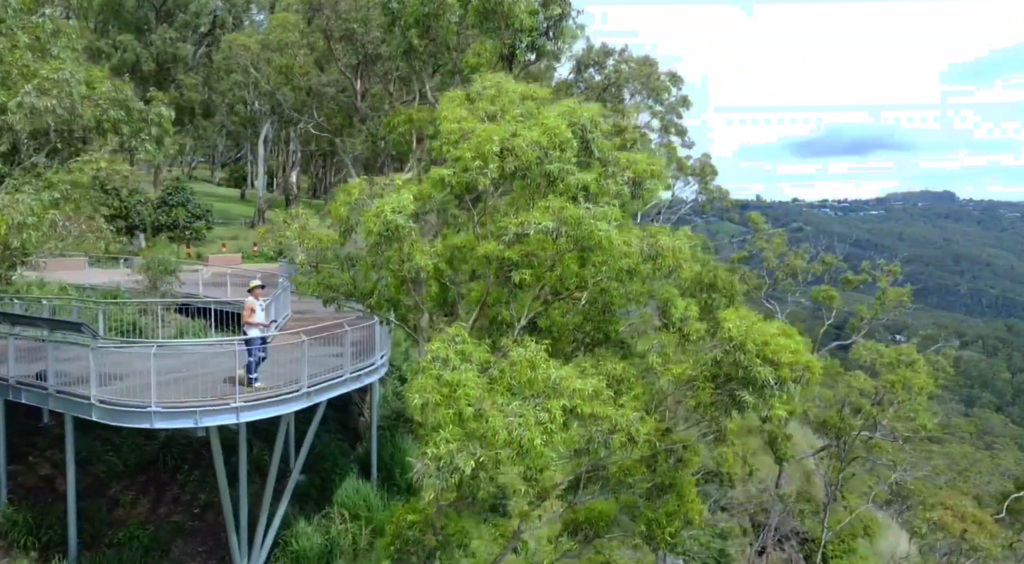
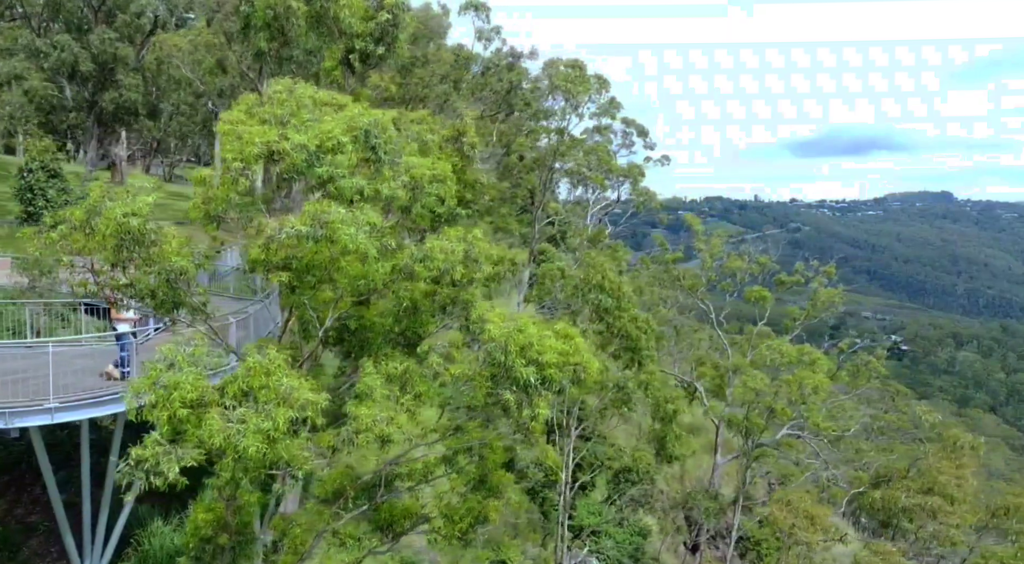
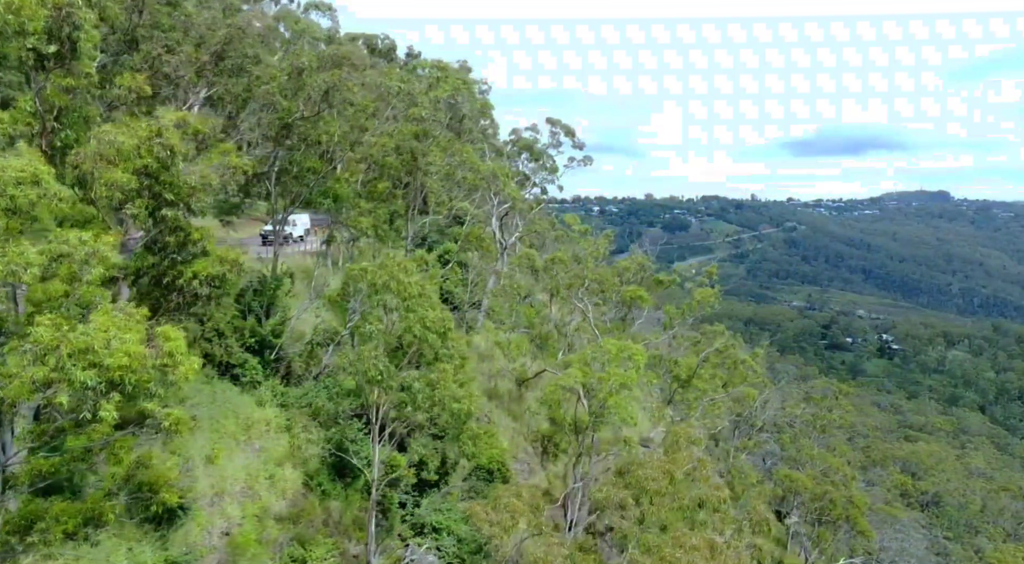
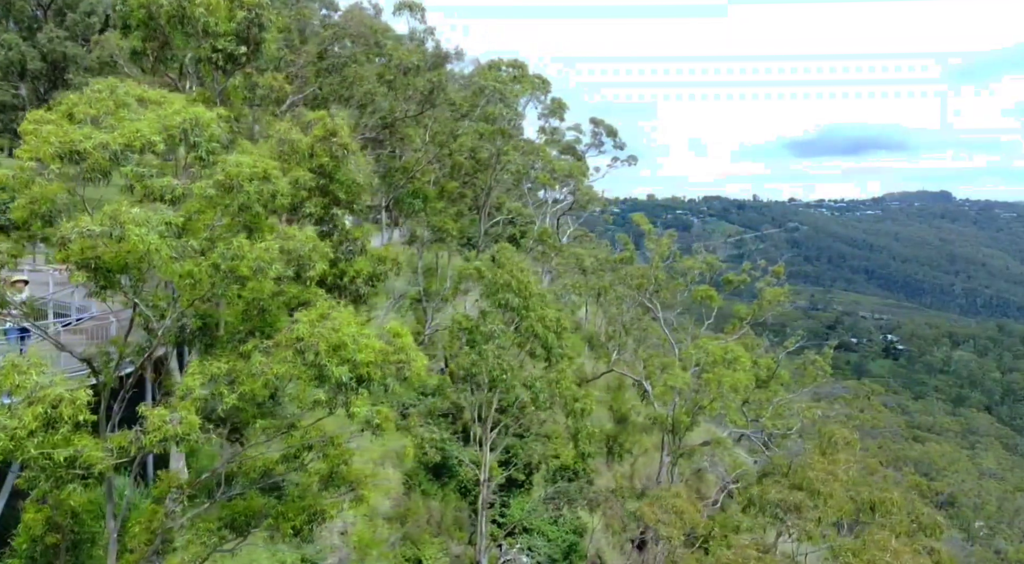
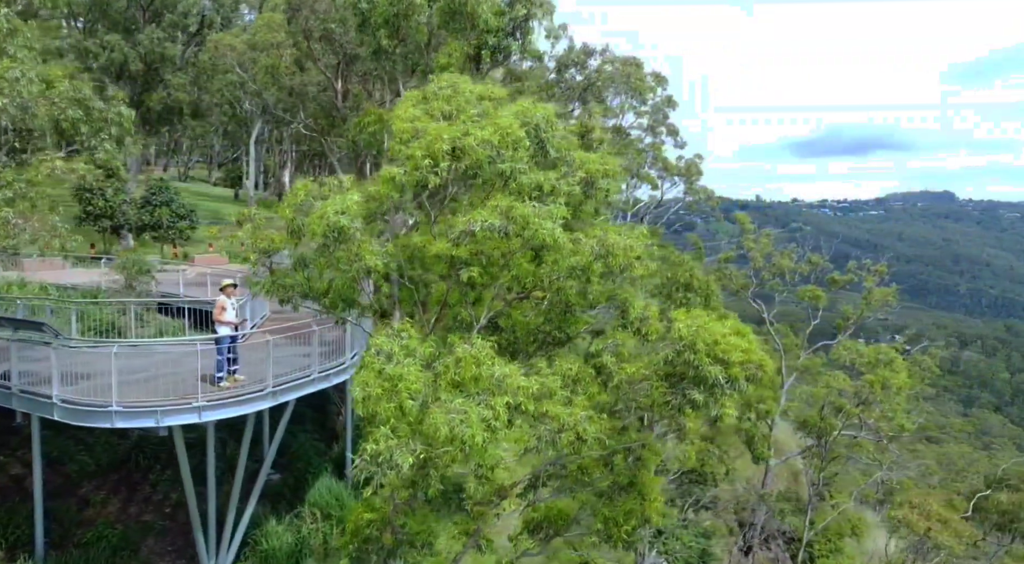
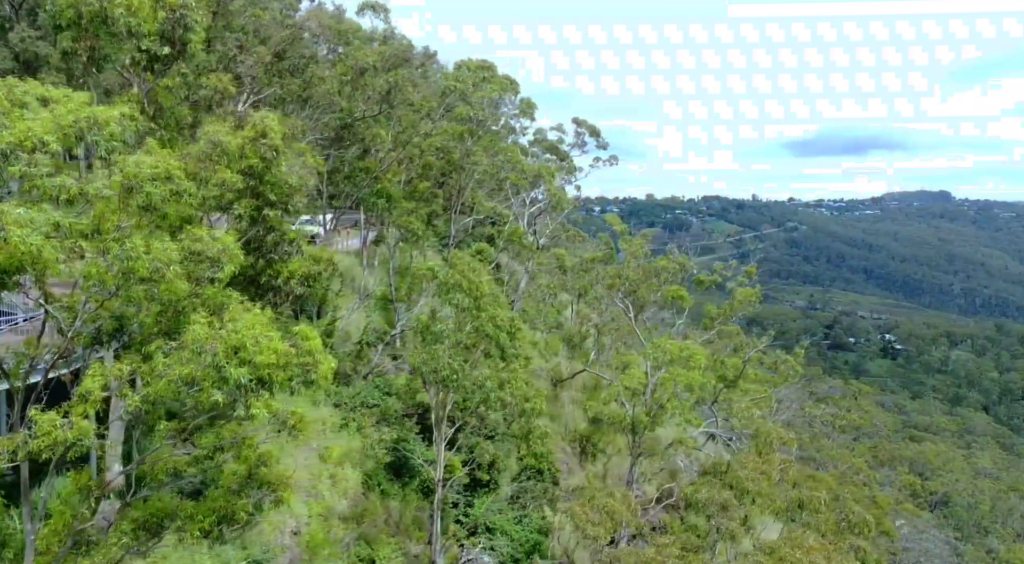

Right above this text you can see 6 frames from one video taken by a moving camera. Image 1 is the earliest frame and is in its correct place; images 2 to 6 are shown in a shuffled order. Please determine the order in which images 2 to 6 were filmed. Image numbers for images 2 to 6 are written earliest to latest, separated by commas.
5, 2, 4, 6, 3
